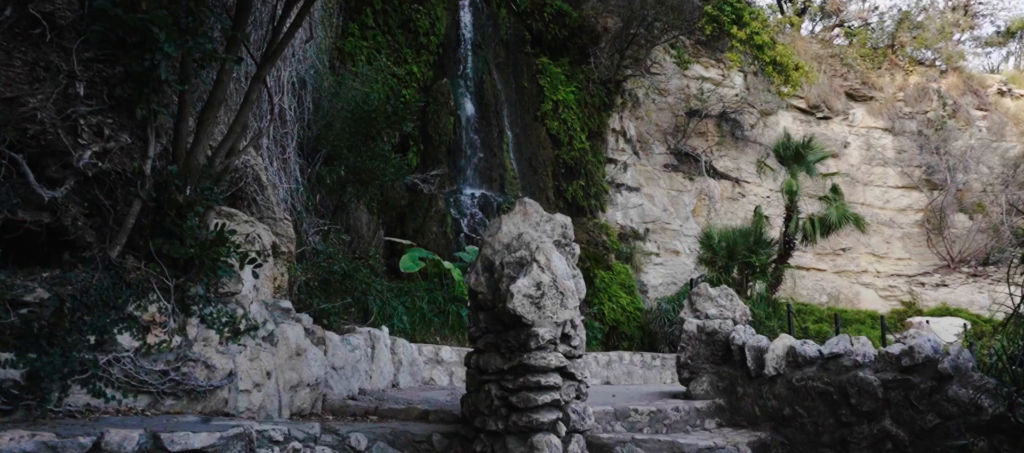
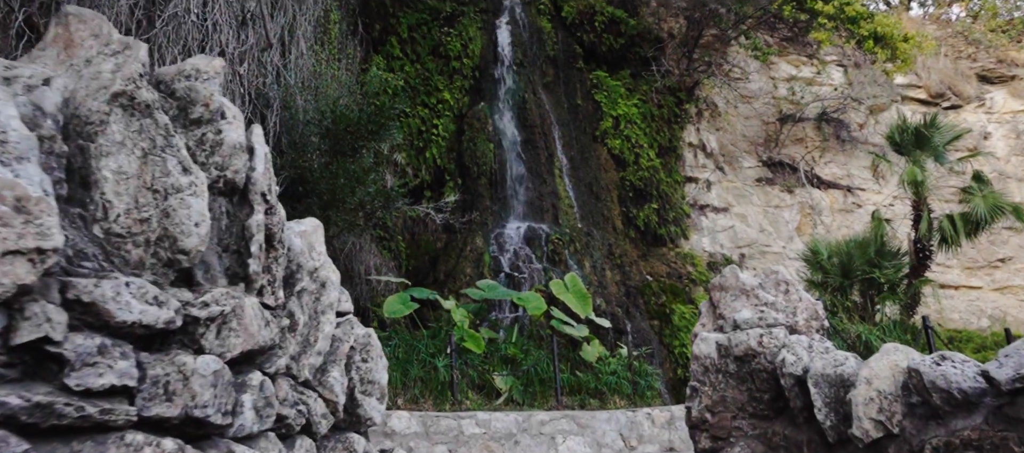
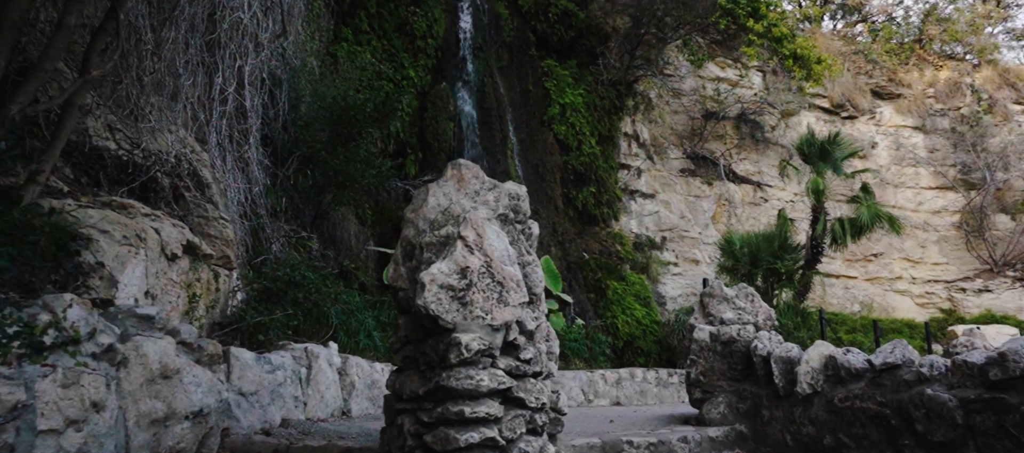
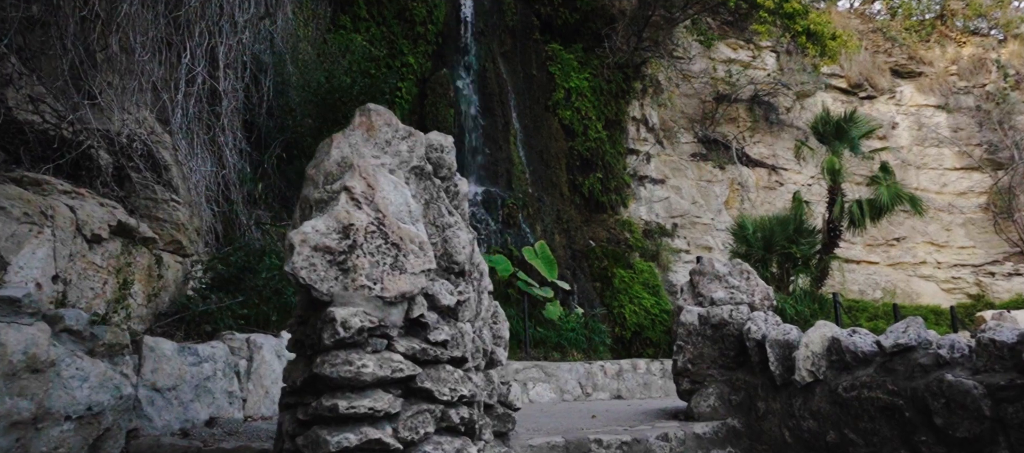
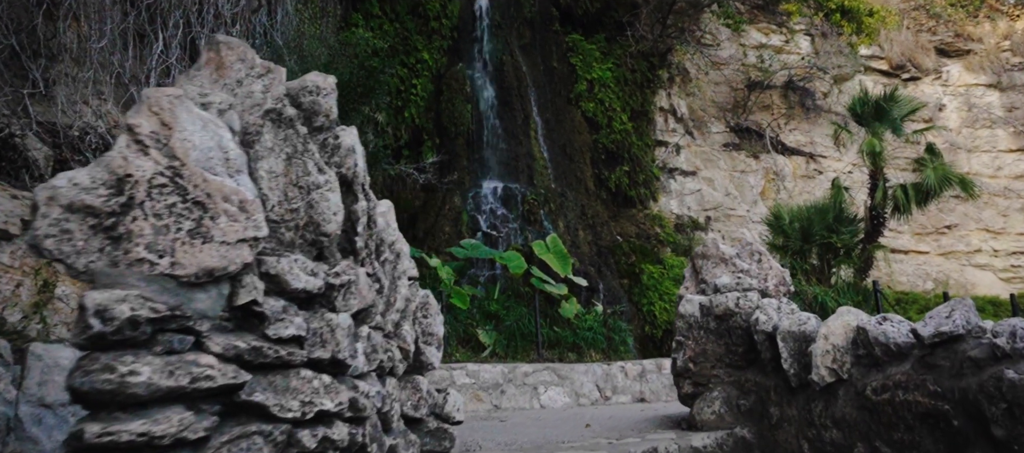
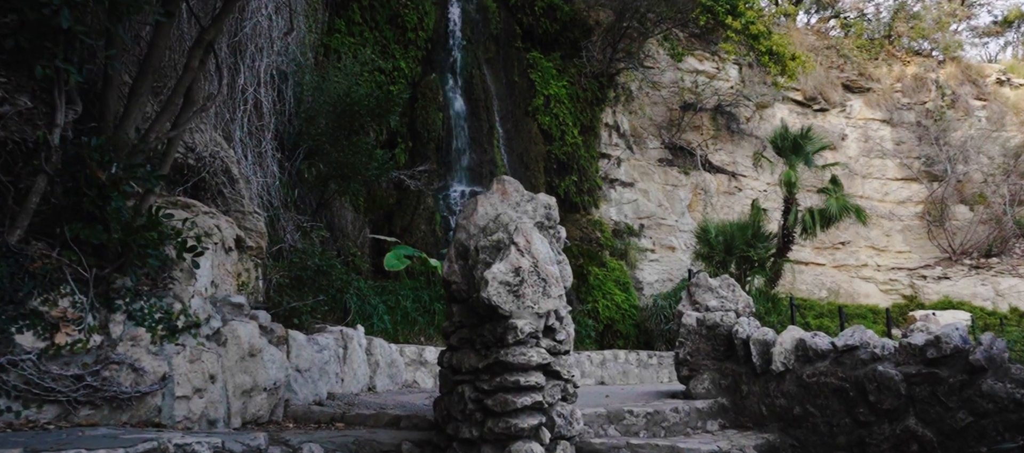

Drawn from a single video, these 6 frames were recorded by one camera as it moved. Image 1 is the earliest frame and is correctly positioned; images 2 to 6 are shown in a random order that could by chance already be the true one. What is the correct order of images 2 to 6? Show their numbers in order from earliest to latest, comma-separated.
6, 3, 4, 5, 2
